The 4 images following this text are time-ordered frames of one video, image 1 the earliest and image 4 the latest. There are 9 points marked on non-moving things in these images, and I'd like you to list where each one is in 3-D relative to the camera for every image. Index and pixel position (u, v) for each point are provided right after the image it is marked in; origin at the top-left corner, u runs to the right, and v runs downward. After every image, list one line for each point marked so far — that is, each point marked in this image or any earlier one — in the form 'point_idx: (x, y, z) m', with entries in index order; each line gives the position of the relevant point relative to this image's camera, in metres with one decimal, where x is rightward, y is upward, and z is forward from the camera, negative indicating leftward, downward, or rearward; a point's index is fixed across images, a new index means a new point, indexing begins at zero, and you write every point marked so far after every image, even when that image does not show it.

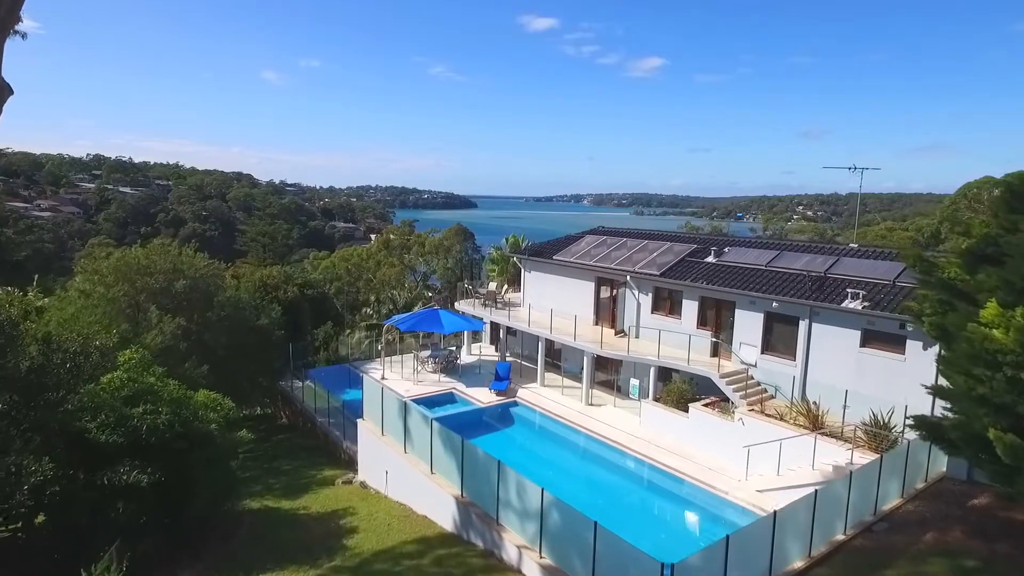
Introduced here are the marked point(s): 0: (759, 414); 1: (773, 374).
0: (+4.6, -2.4, +11.4) m
1: (+5.6, -1.9, +12.8) m
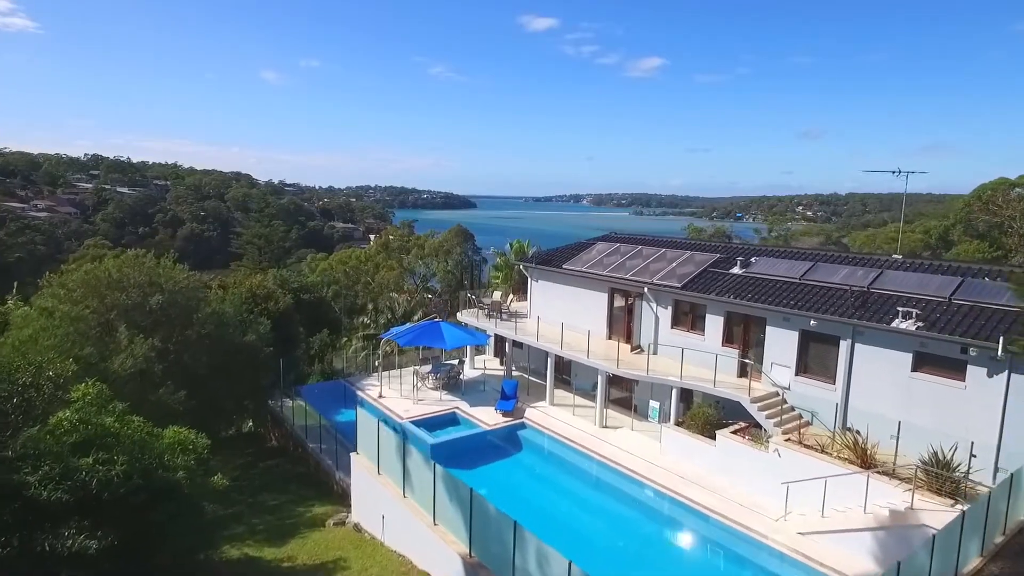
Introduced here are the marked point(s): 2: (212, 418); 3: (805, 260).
0: (+4.8, -2.7, +10.3) m
1: (+5.8, -2.2, +11.7) m
2: (-7.6, -3.3, +15.3) m
3: (+6.4, +0.6, +13.3) m
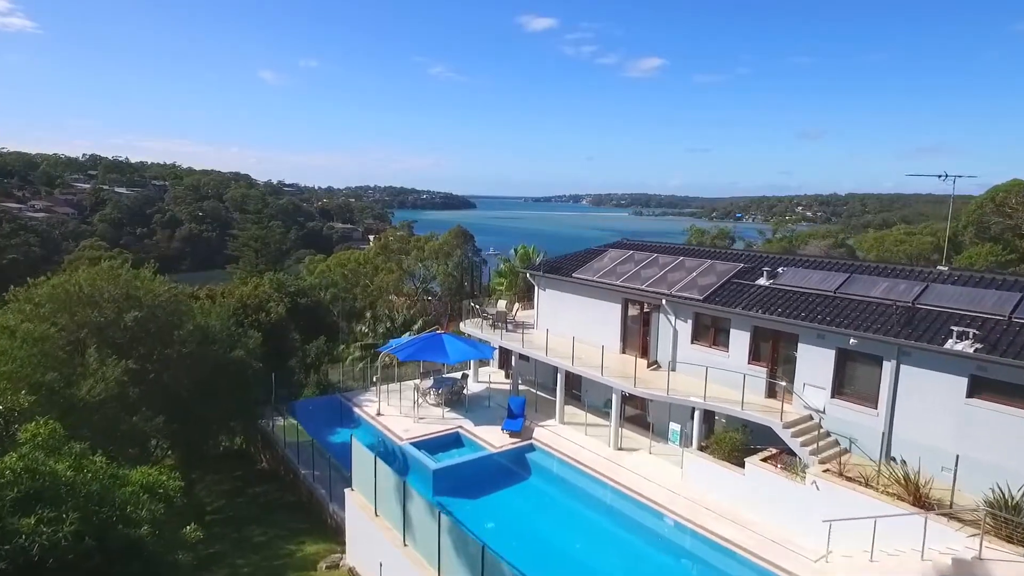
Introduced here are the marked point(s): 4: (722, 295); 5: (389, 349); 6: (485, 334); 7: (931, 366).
0: (+5.0, -2.9, +9.4) m
1: (+5.9, -2.4, +10.7) m
2: (-7.4, -3.5, +14.4) m
3: (+6.6, +0.3, +12.4) m
4: (+4.3, -0.1, +12.5) m
5: (-3.1, -1.6, +15.6) m
6: (-0.7, -1.2, +16.3) m
7: (+6.6, -1.2, +9.7) m
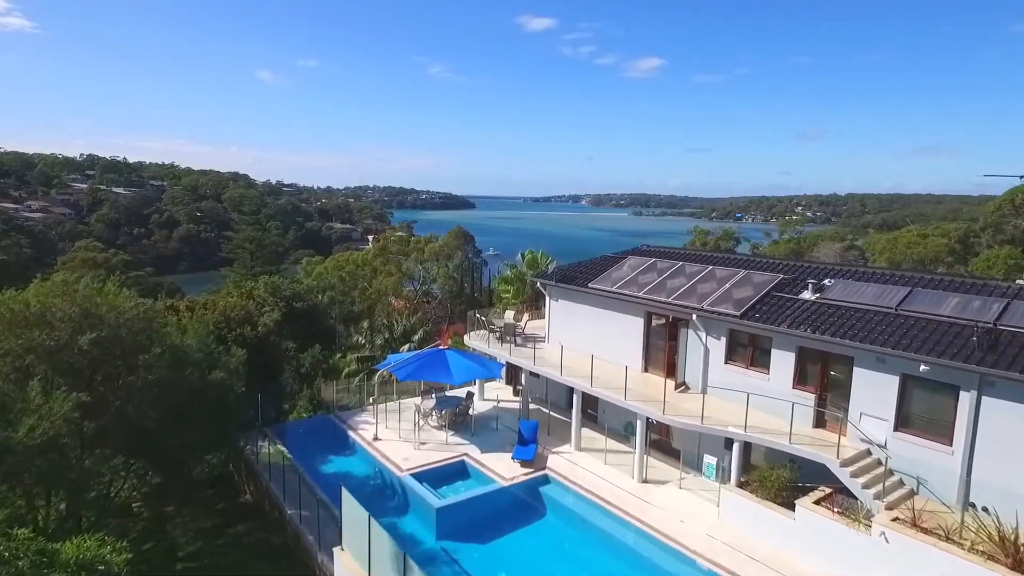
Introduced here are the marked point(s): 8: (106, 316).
0: (+5.2, -3.1, +8.0) m
1: (+6.2, -2.7, +9.4) m
2: (-7.2, -3.8, +13.0) m
3: (+6.8, +0.1, +11.1) m
4: (+4.5, -0.4, +11.1) m
5: (-2.9, -1.8, +14.3) m
6: (-0.5, -1.5, +15.0) m
7: (+6.9, -1.5, +8.4) m
8: (-7.8, -0.4, +12.1) m
